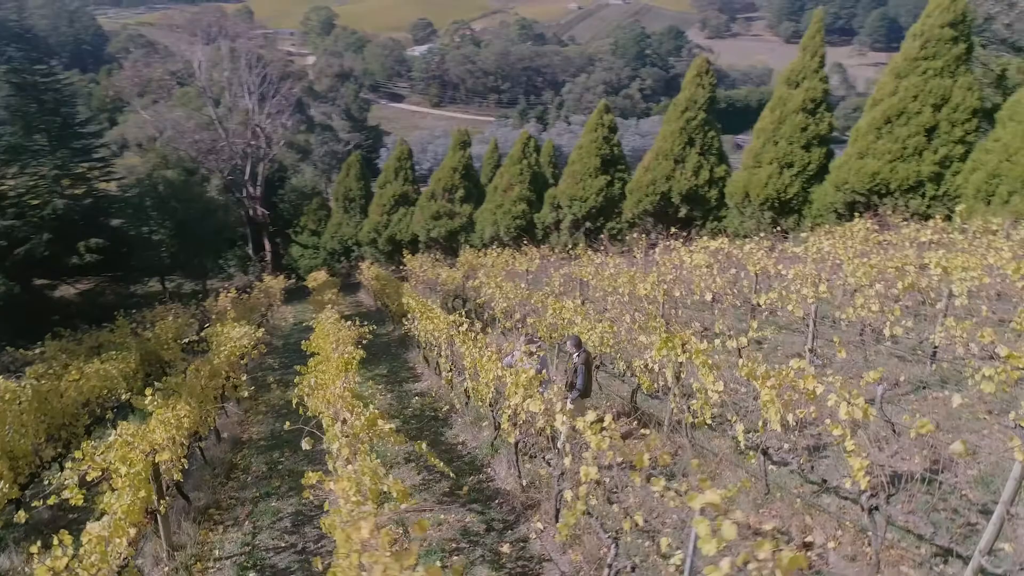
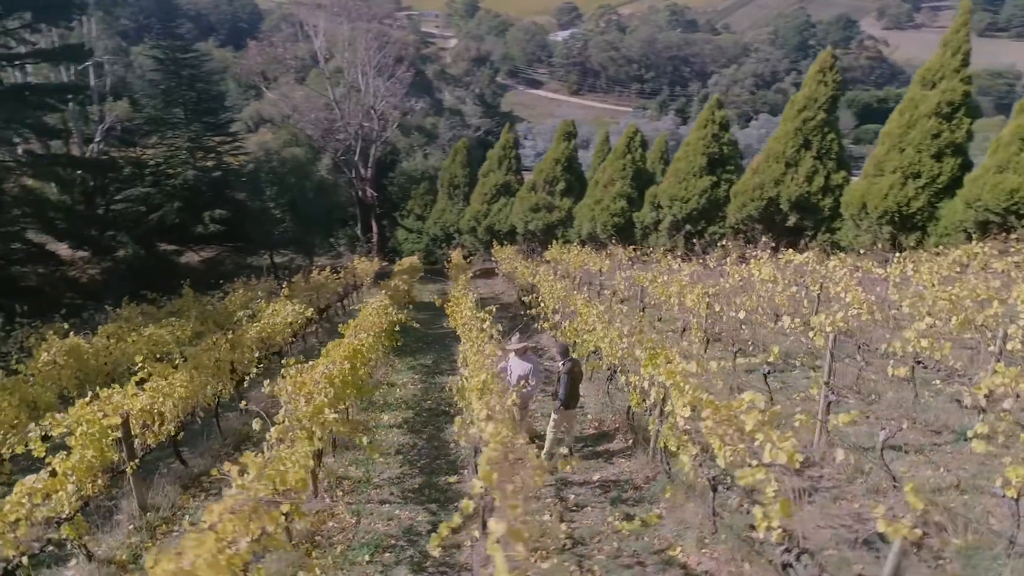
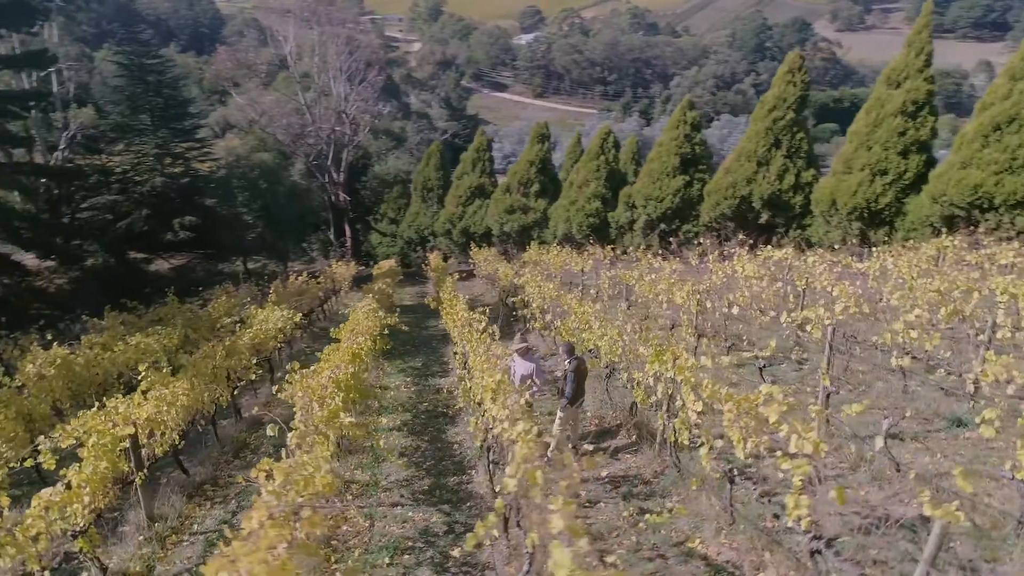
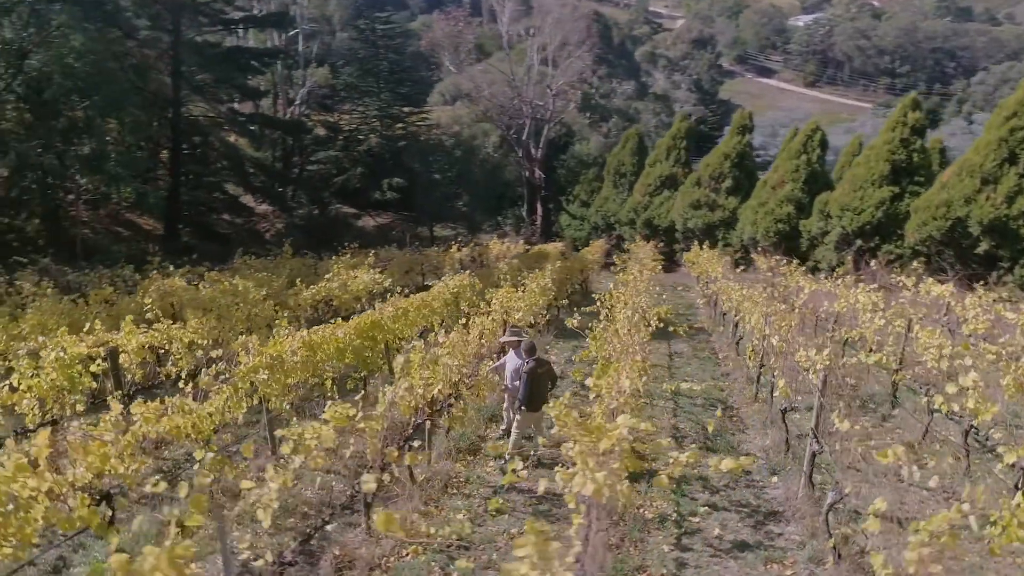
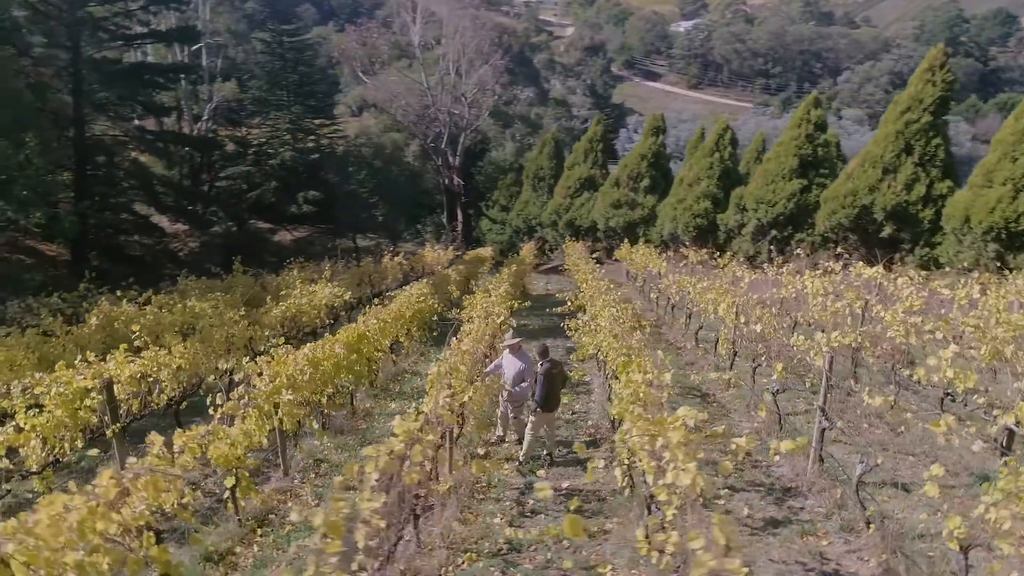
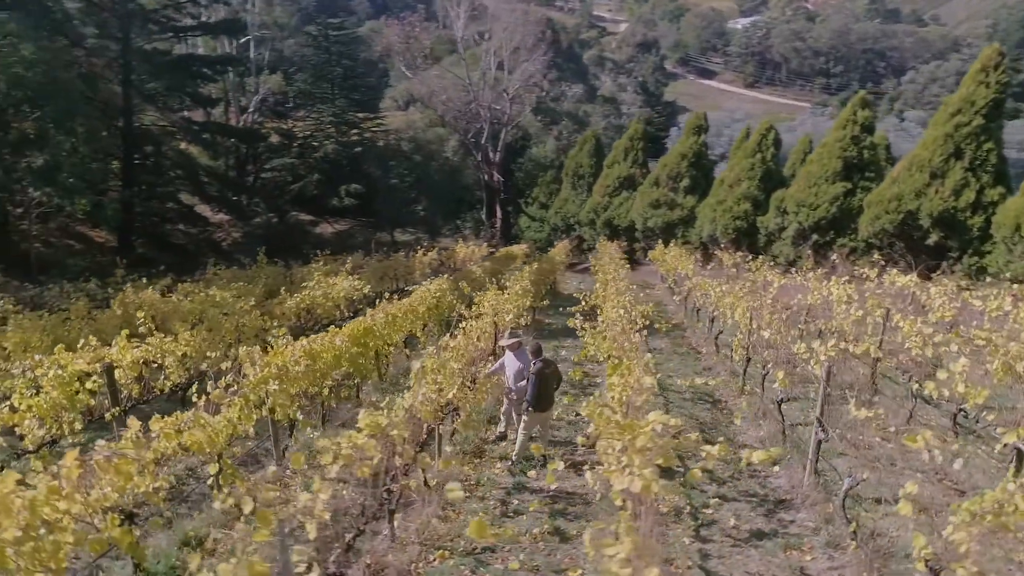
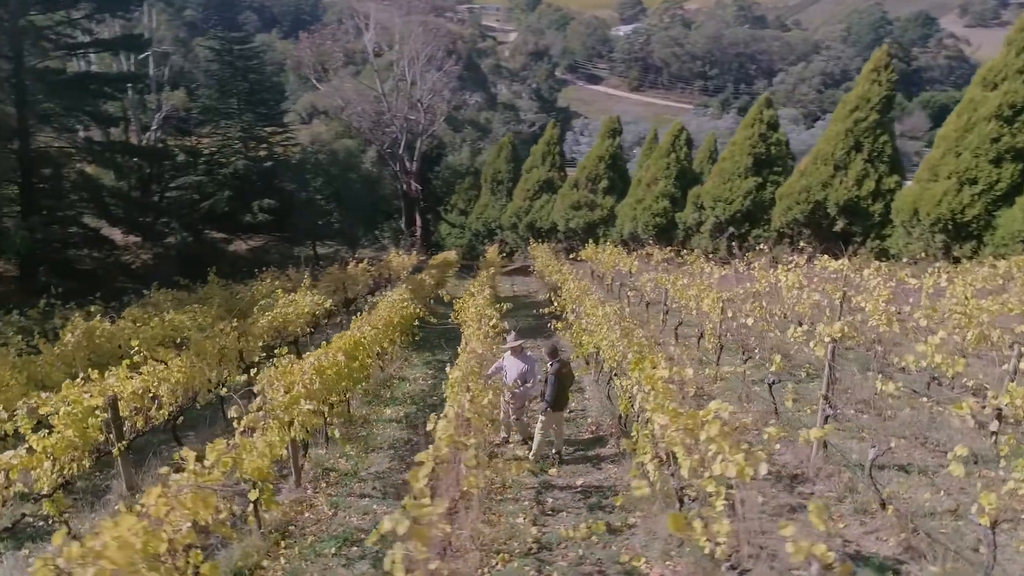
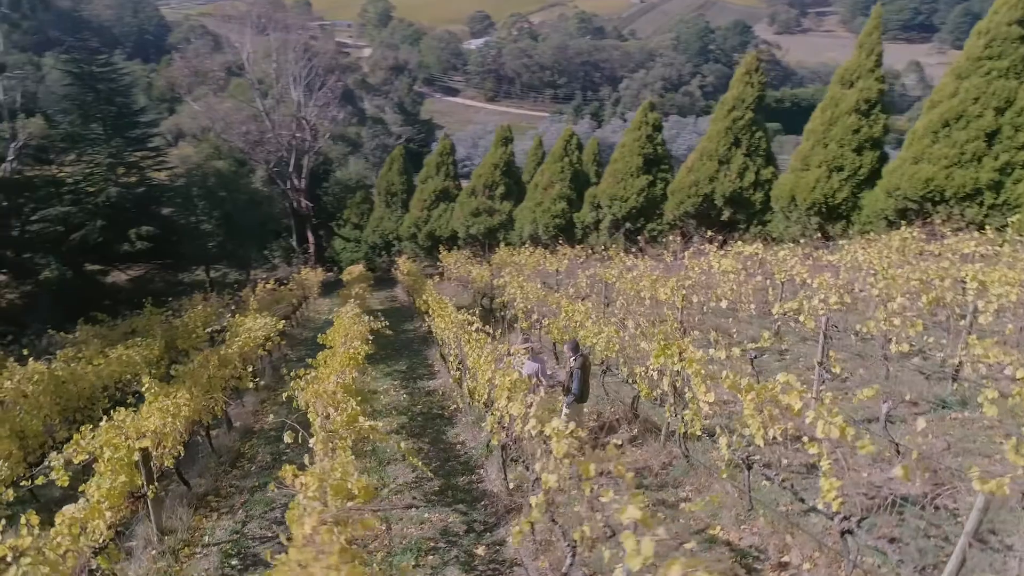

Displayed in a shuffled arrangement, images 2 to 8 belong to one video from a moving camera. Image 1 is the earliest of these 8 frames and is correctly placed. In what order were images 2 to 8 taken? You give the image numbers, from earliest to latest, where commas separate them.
8, 3, 2, 7, 5, 6, 4
